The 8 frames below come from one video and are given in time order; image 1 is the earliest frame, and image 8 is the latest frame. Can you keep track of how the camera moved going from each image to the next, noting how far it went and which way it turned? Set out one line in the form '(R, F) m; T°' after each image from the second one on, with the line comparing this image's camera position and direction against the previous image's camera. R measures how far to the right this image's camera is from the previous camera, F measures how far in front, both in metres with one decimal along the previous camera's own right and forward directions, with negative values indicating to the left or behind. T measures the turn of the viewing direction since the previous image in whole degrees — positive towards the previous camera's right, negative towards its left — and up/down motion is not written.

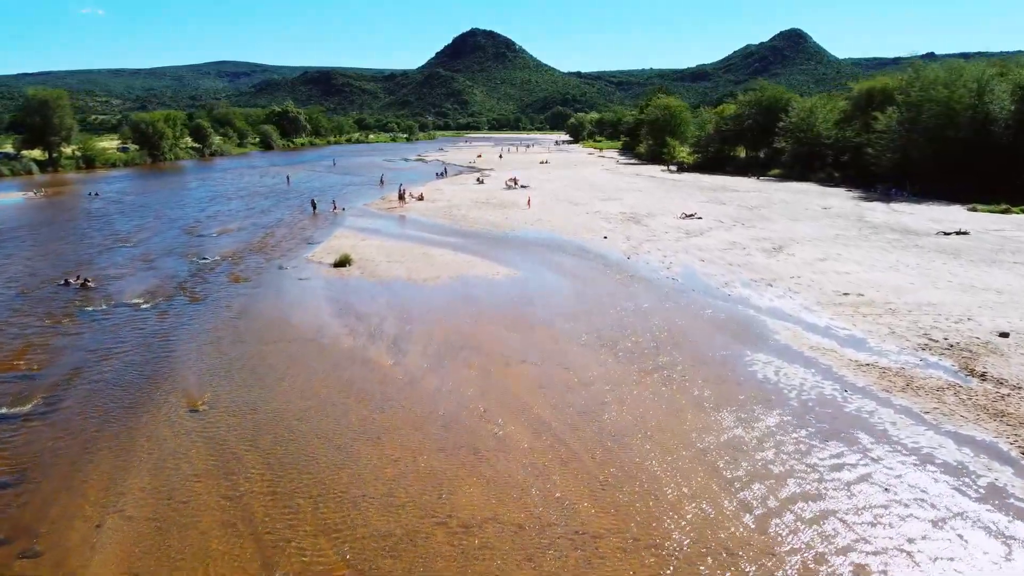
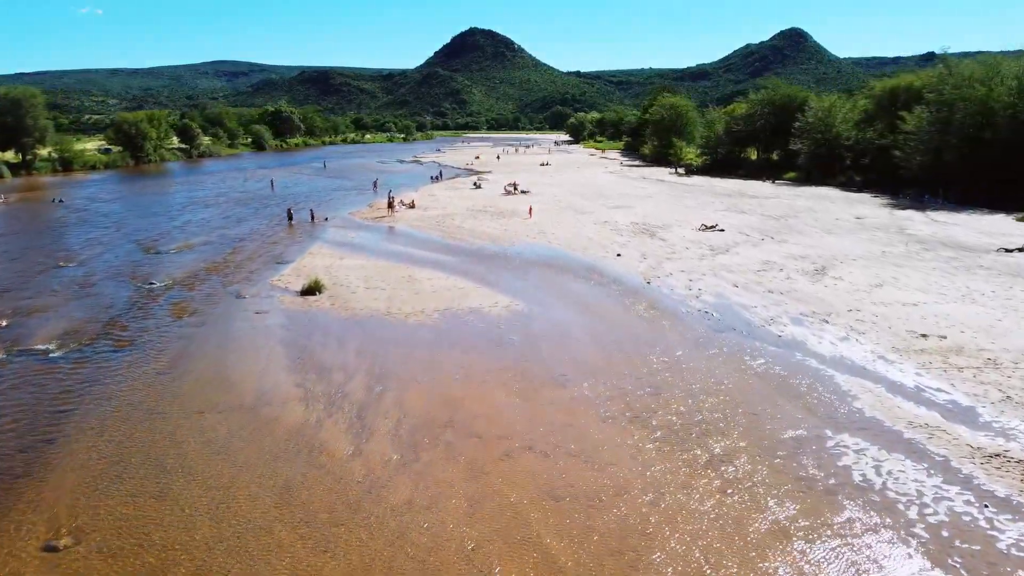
(0.0, +4.1) m; 0°
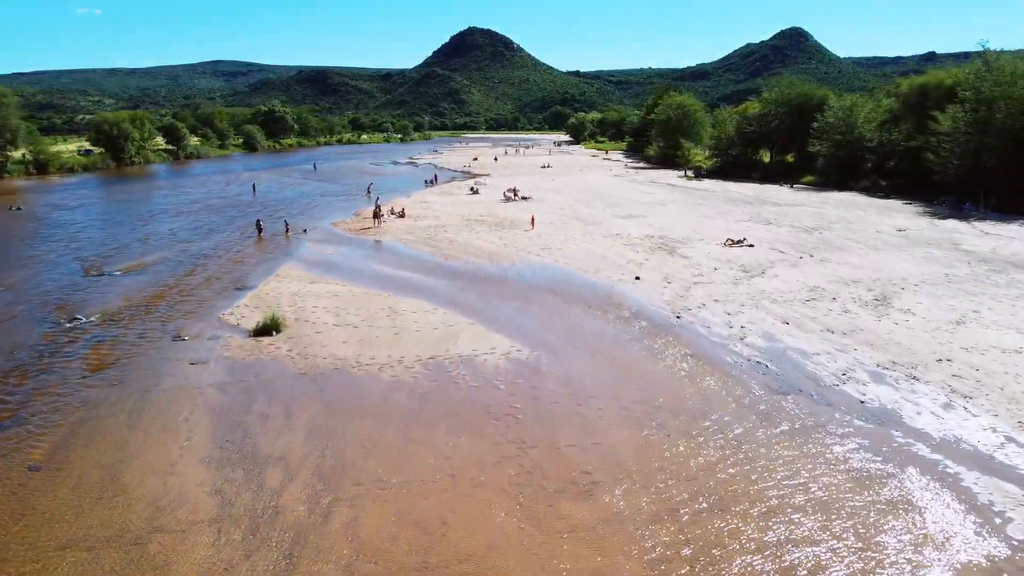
(-0.1, +4.2) m; 0°
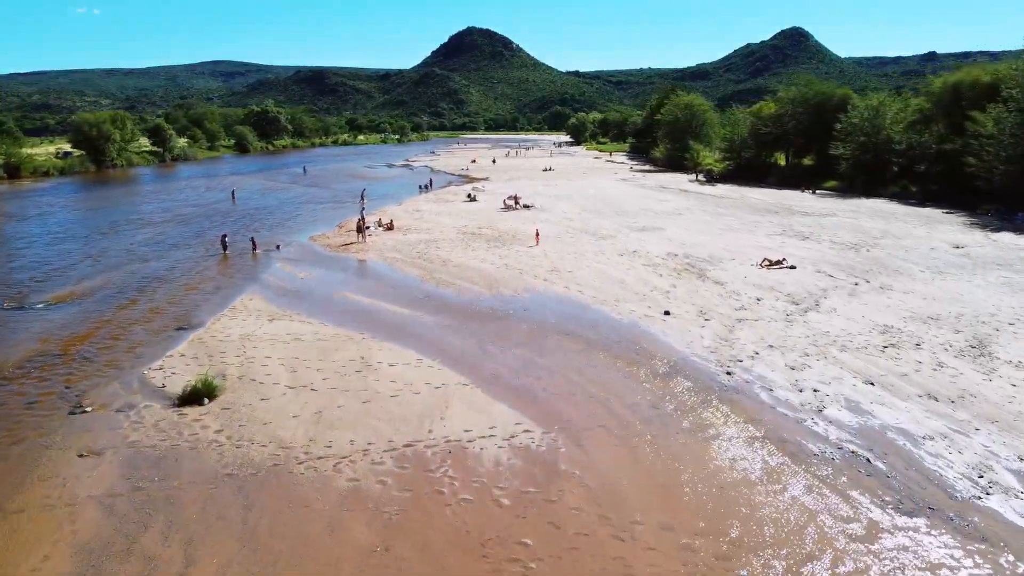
(-0.1, +4.3) m; 0°
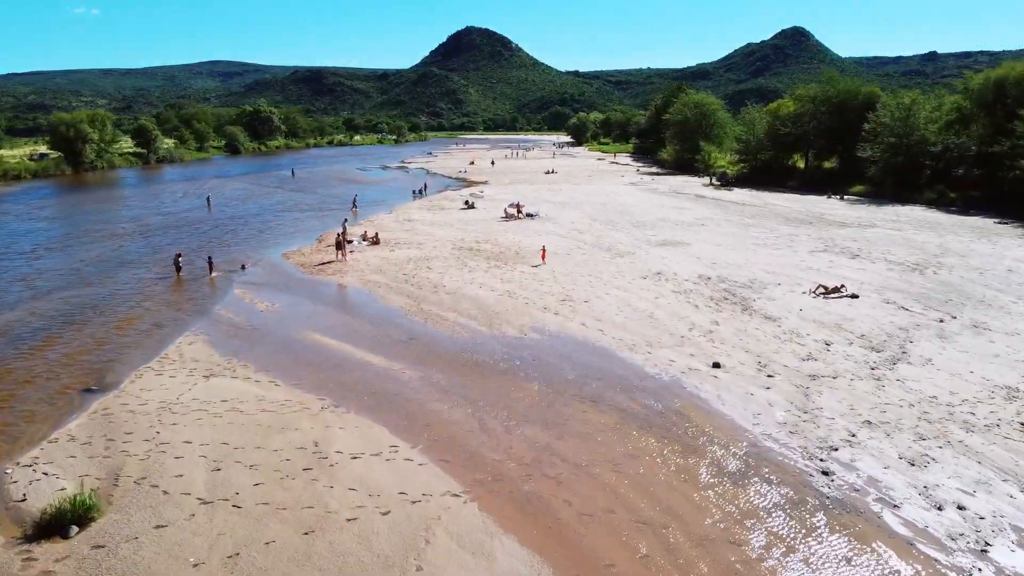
(-0.2, +4.5) m; 0°
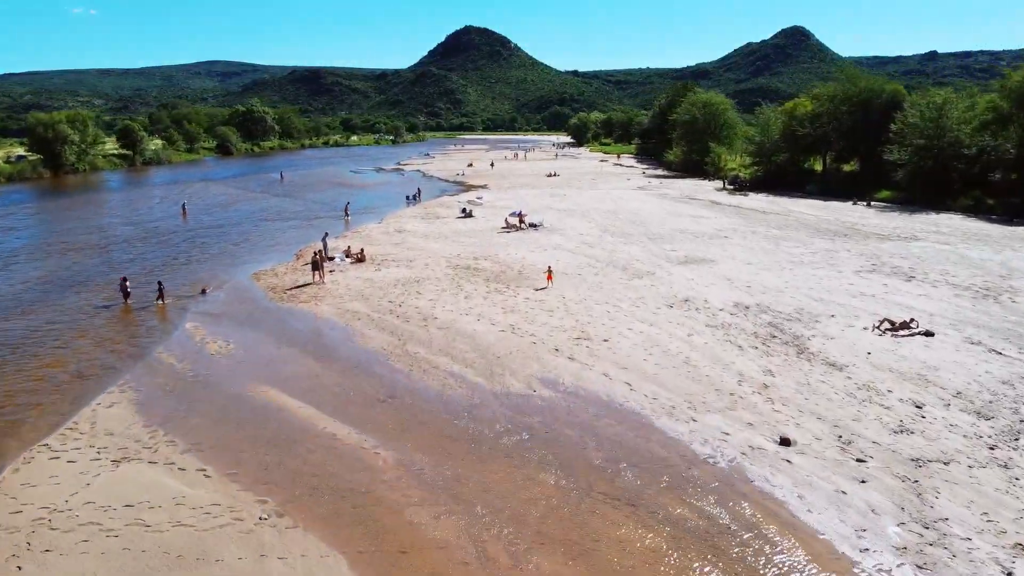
(-0.2, +3.7) m; 0°
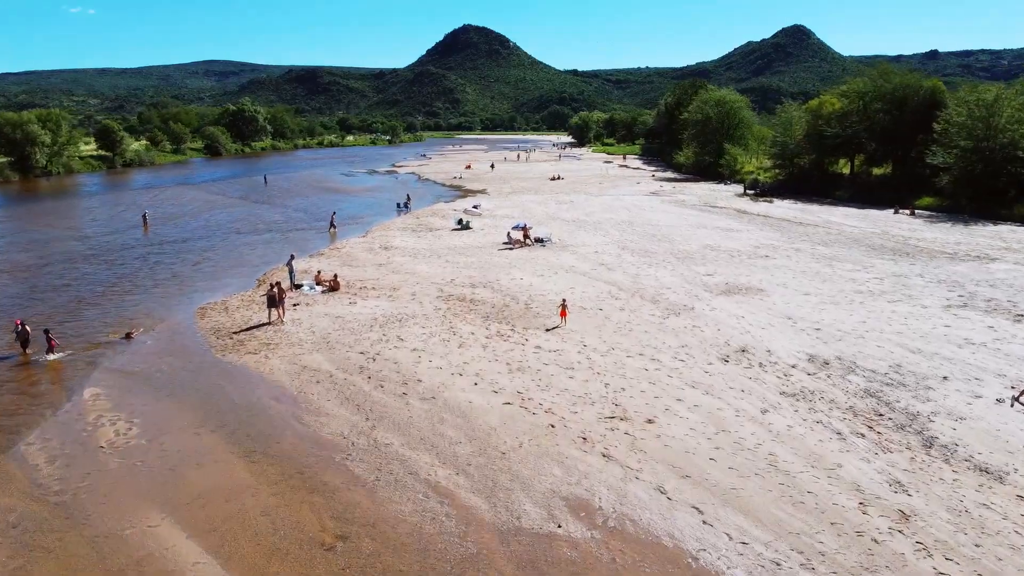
(-0.2, +5.0) m; 0°
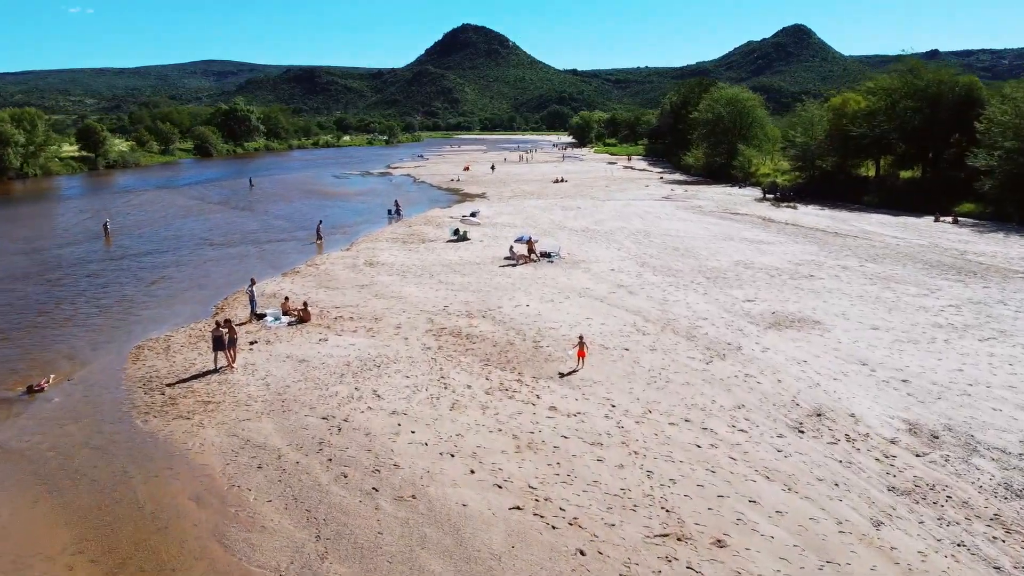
(-0.2, +4.0) m; 0°
